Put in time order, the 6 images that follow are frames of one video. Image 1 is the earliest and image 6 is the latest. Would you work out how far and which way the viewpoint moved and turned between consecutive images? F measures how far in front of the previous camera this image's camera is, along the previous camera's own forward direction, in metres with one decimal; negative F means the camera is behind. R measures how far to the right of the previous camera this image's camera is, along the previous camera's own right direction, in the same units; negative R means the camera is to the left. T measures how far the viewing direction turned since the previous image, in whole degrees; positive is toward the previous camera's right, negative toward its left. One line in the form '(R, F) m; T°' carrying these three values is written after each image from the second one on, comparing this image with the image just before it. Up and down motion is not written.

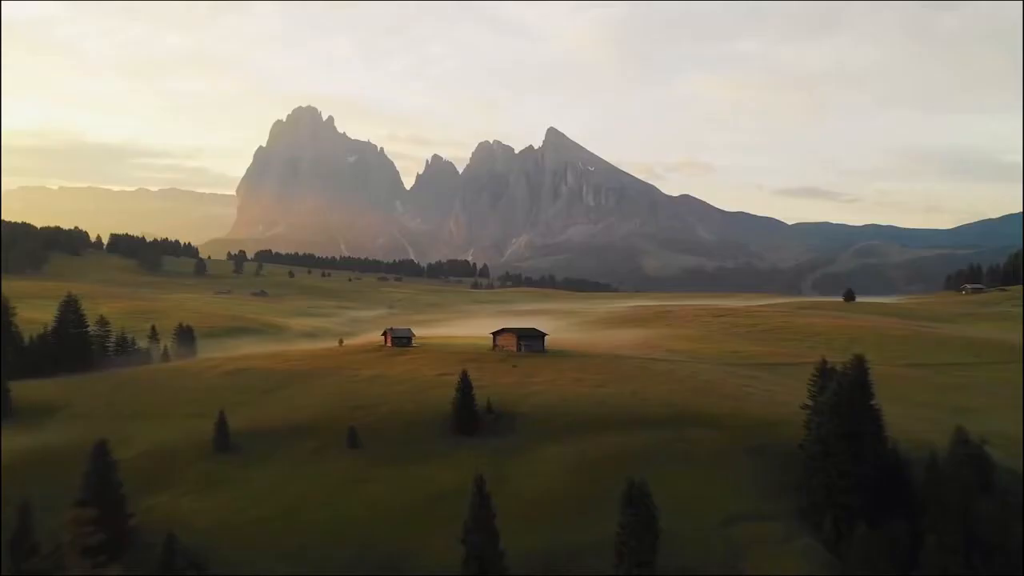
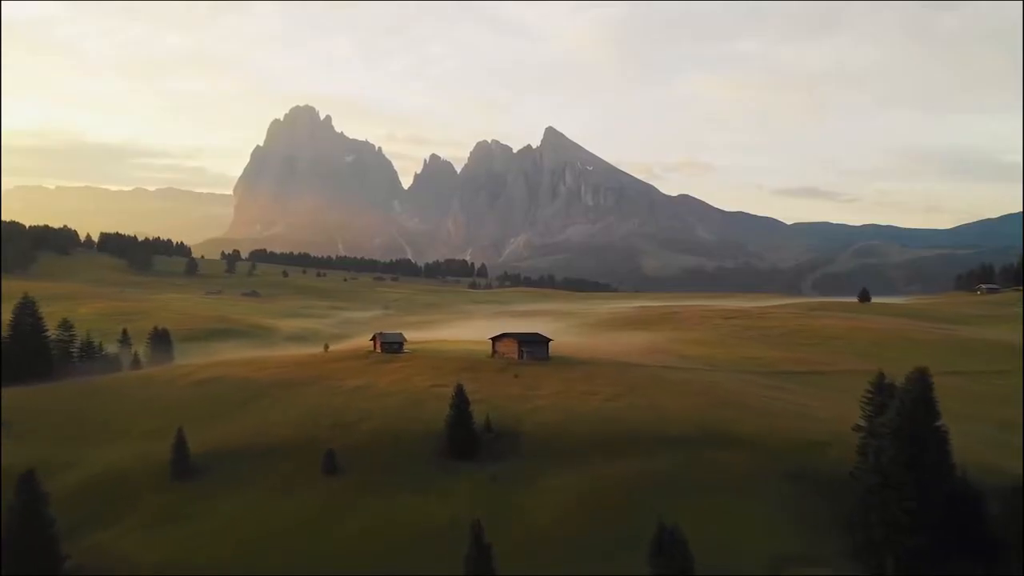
(-0.1, +3.8) m; 0°
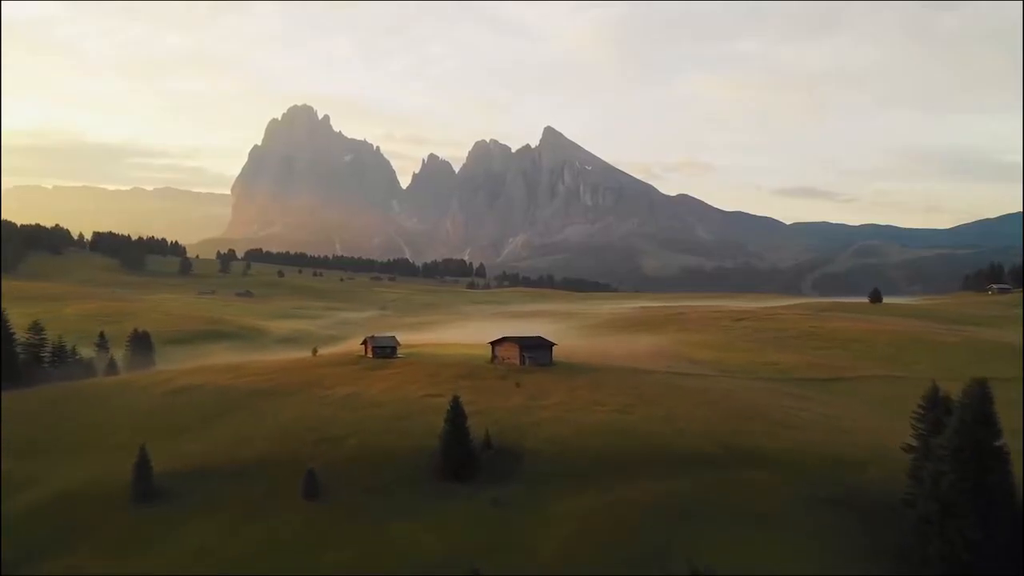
(-0.1, +2.7) m; 0°
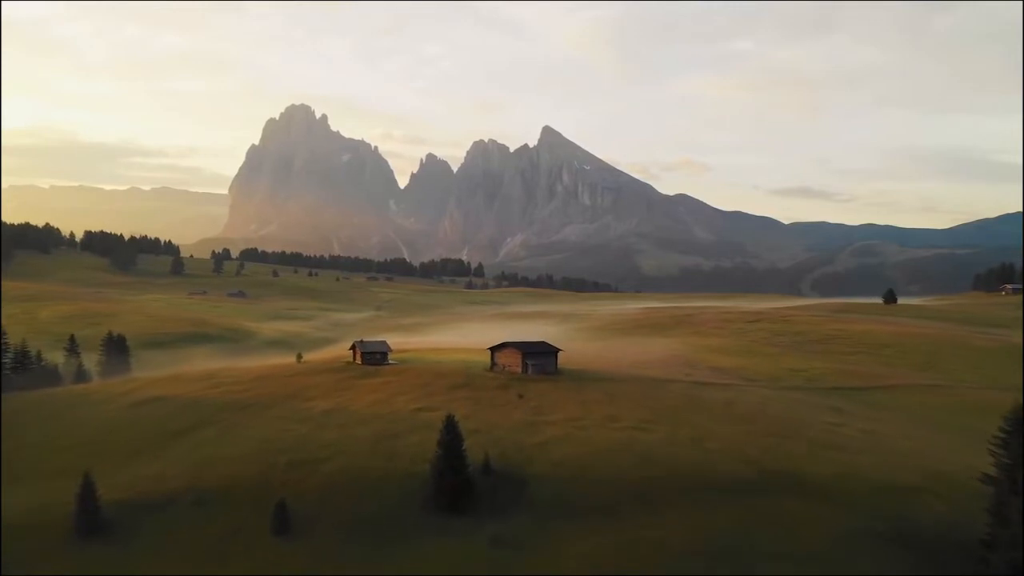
(-0.2, +3.2) m; 0°
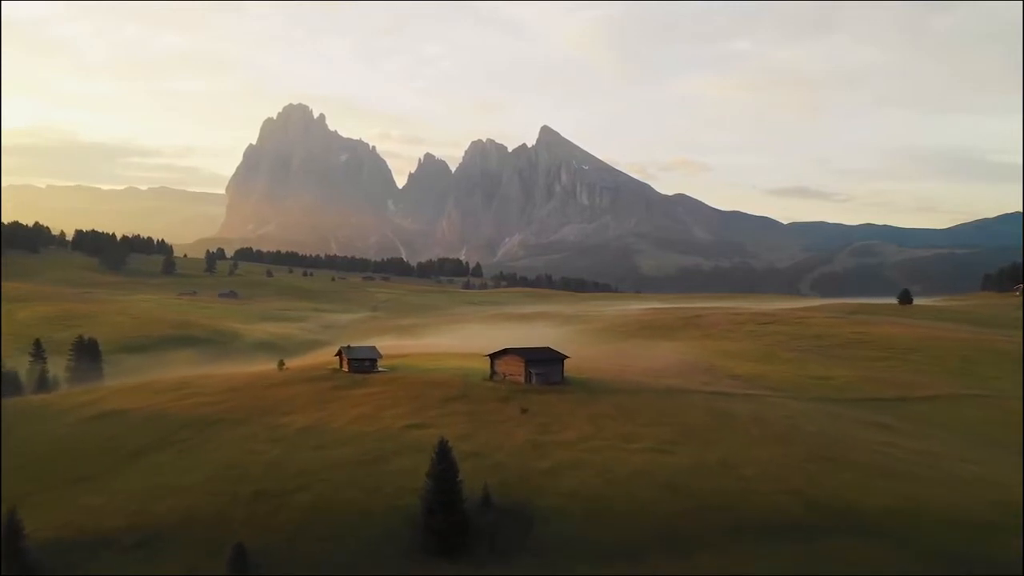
(-0.1, +3.1) m; 0°
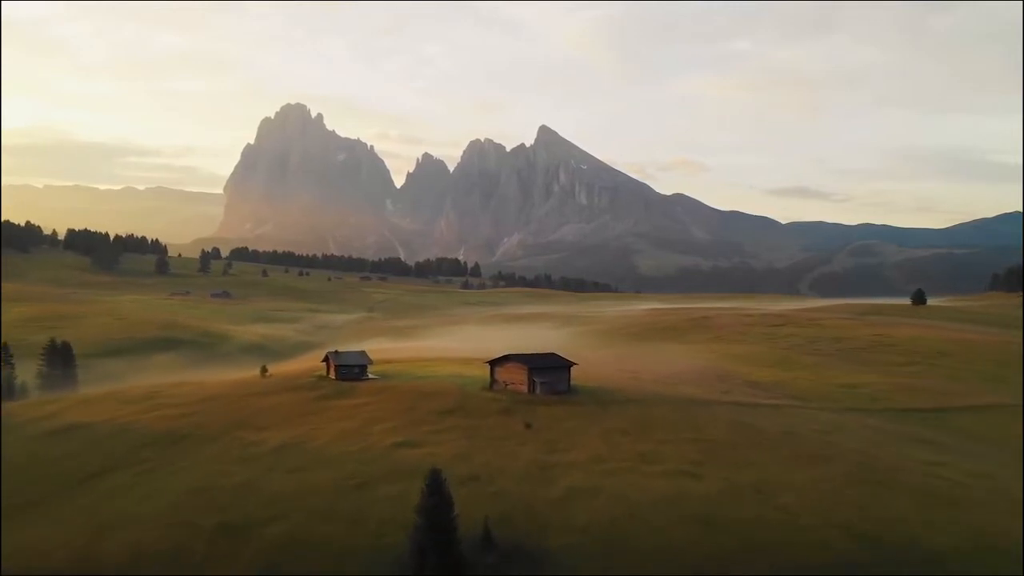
(-0.1, +2.6) m; 0°
